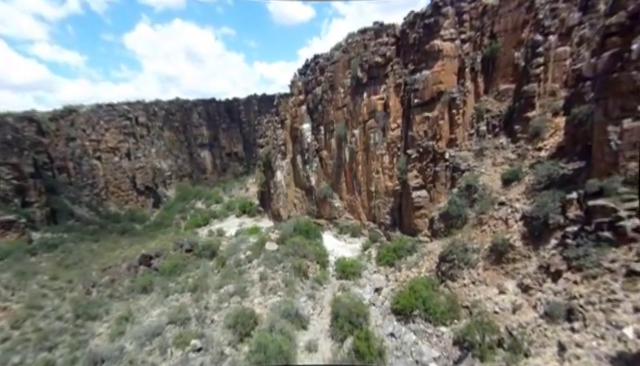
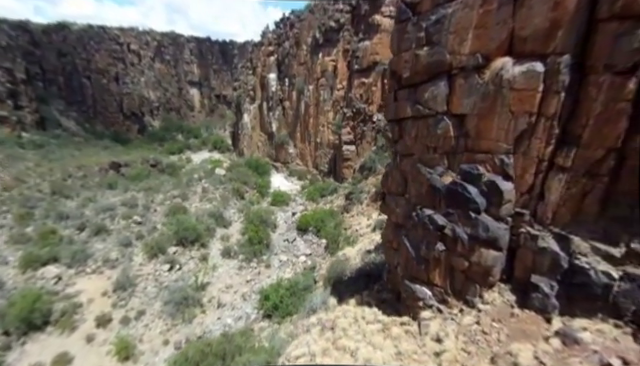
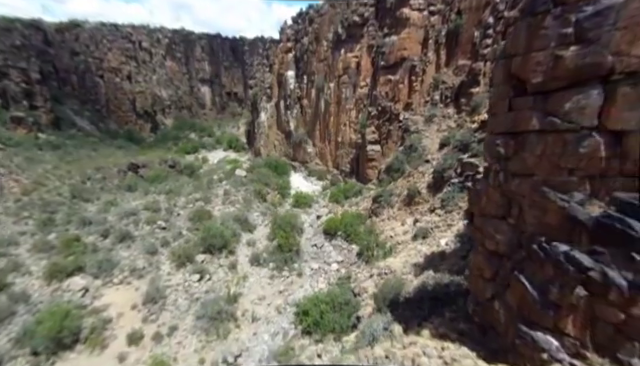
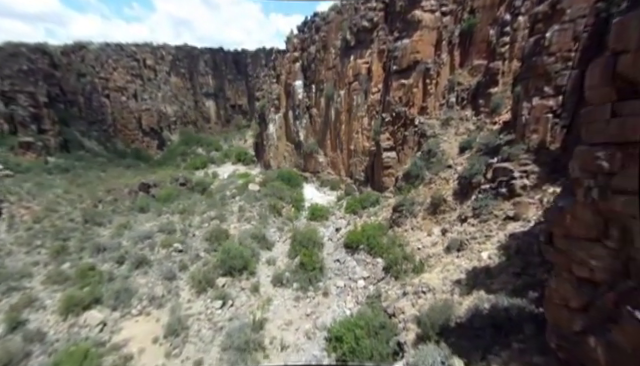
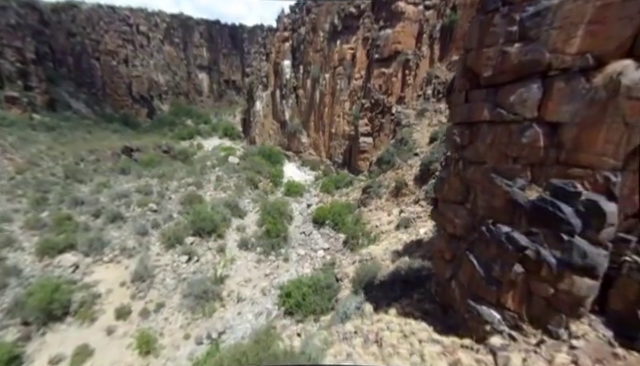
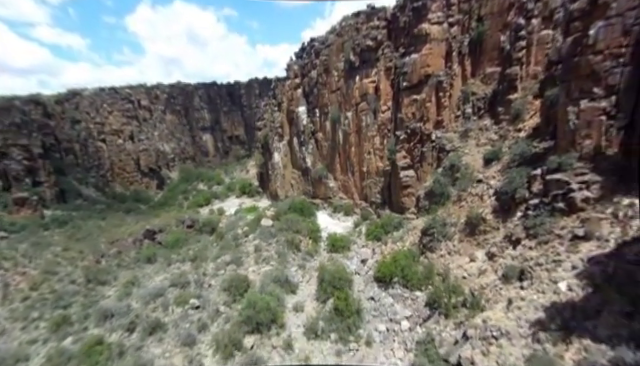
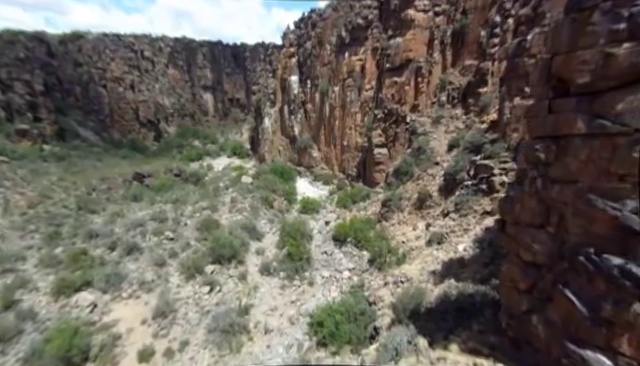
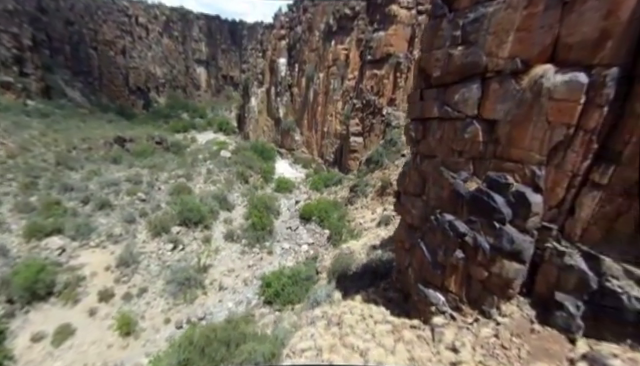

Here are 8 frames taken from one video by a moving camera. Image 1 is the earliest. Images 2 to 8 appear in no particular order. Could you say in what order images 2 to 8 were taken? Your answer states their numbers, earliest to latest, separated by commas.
6, 4, 7, 3, 5, 8, 2
